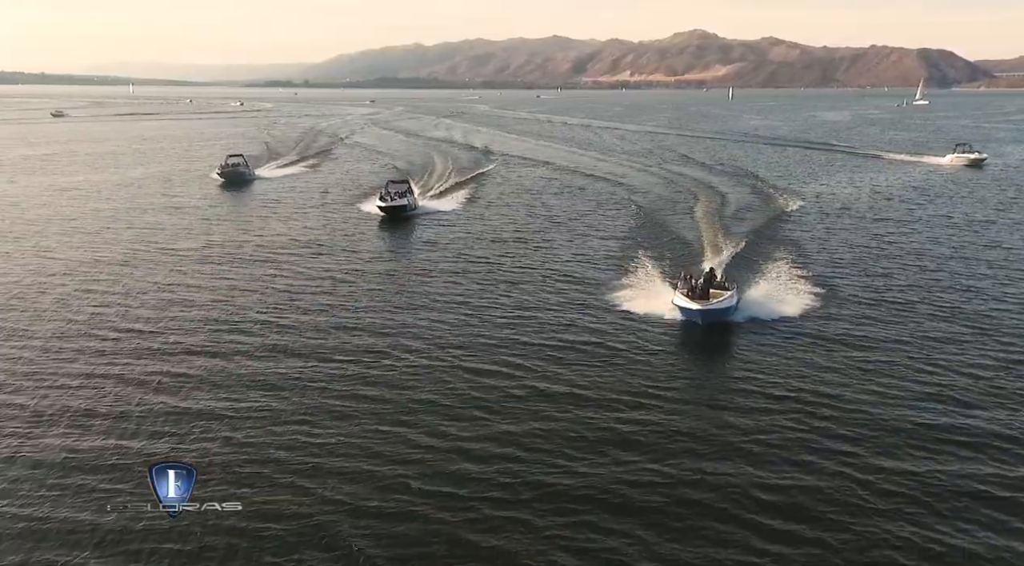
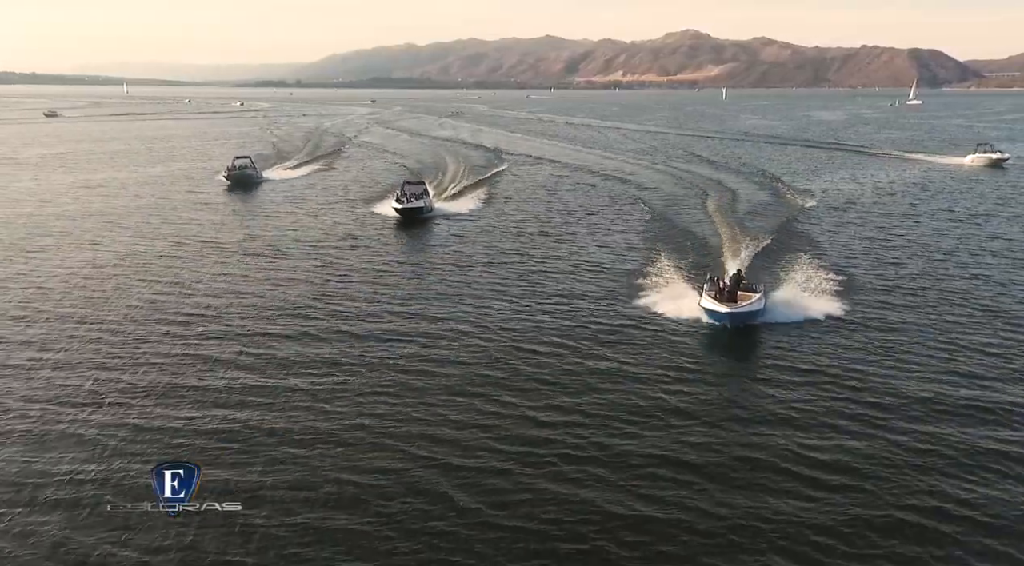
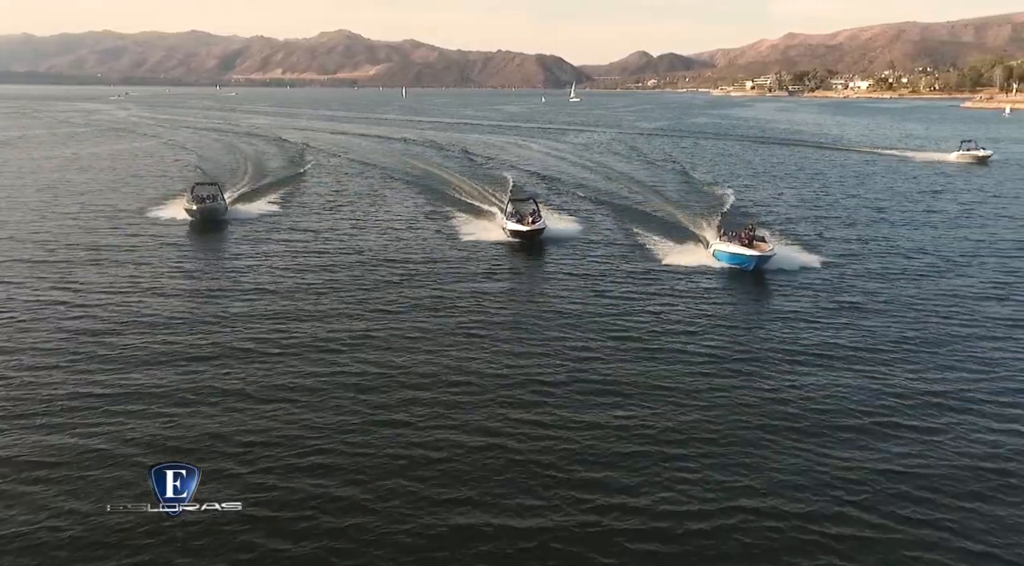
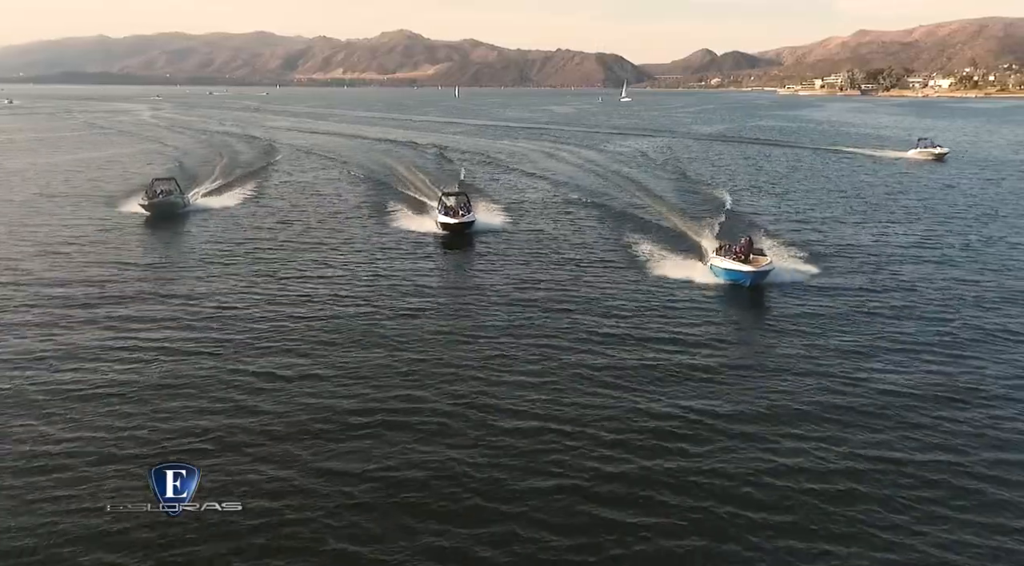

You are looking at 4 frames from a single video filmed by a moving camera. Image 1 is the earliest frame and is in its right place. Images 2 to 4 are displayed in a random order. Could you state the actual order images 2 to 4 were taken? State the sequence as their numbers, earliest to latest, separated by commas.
2, 4, 3
